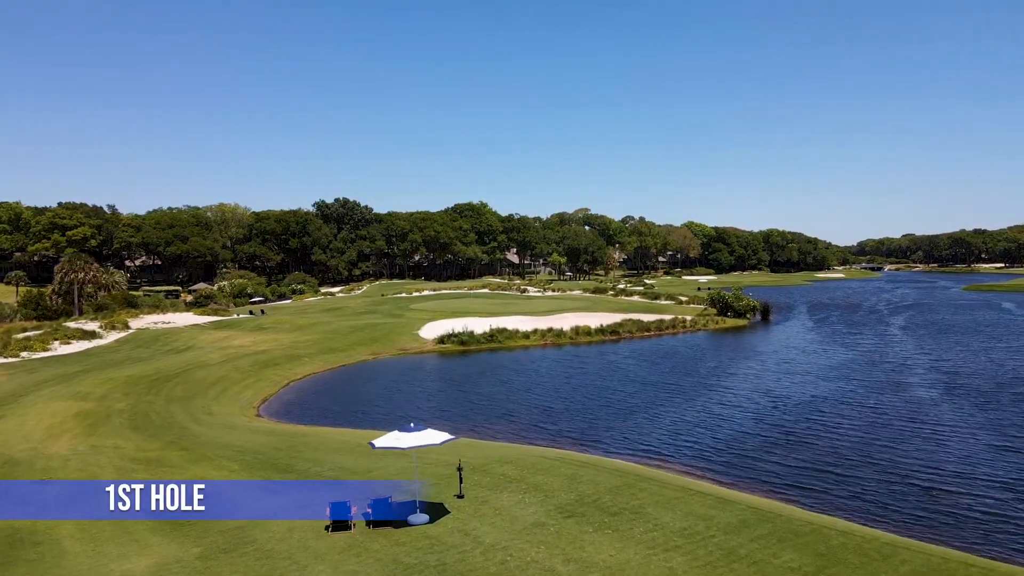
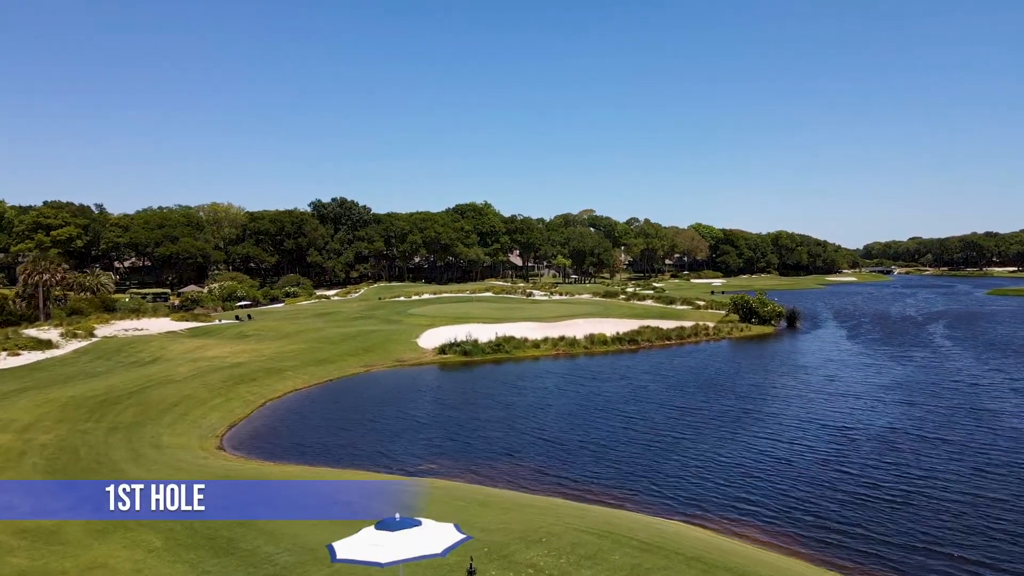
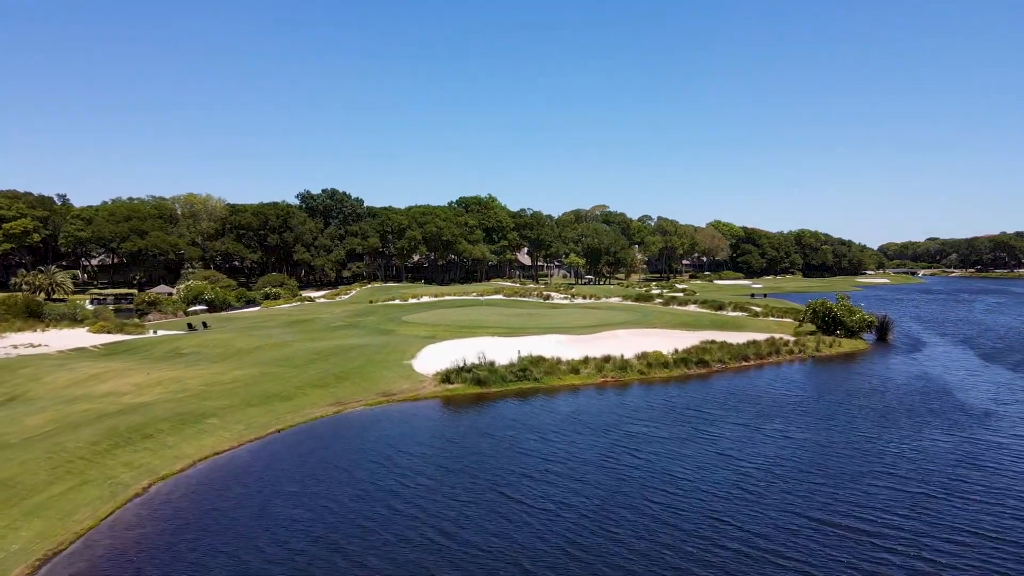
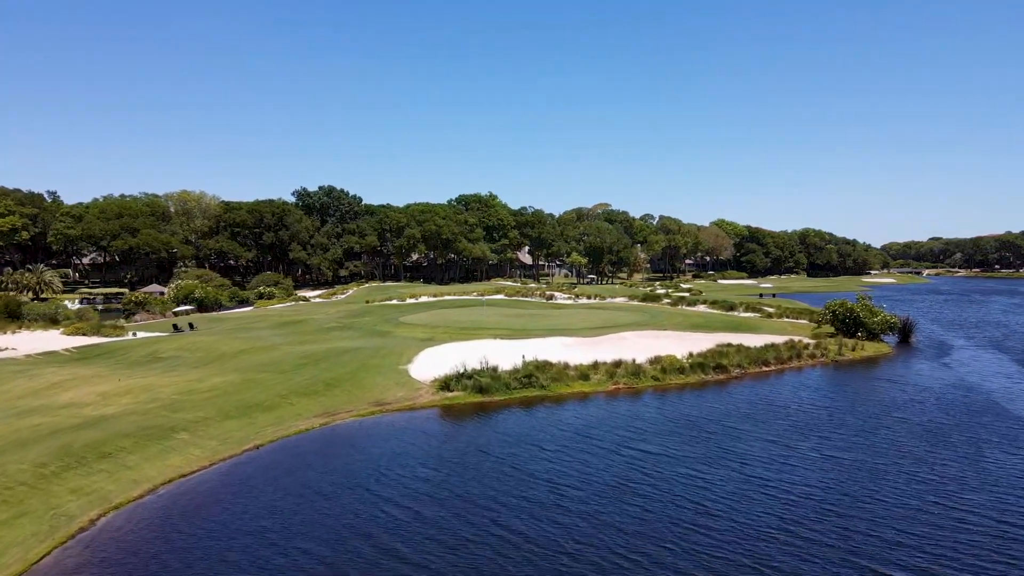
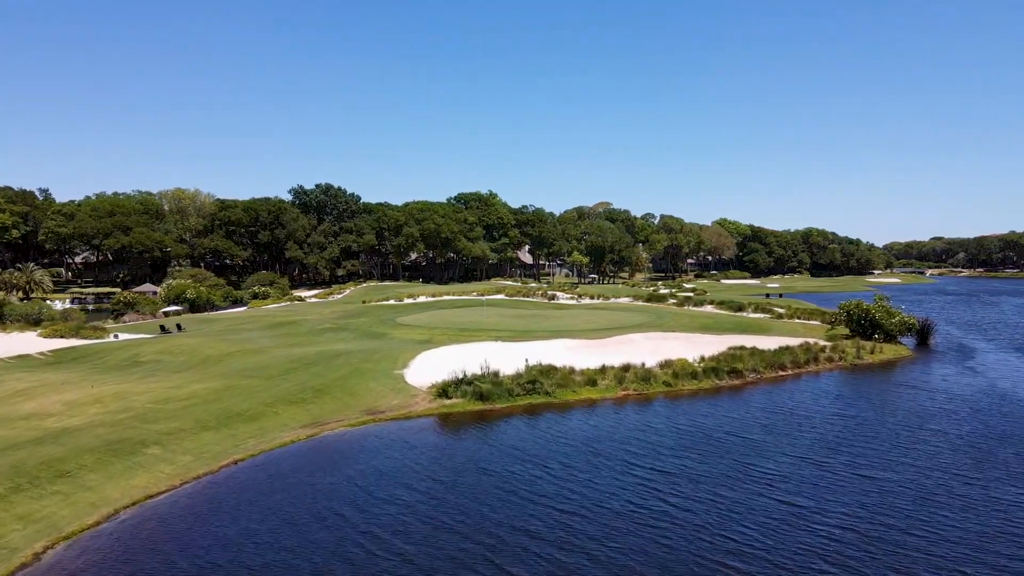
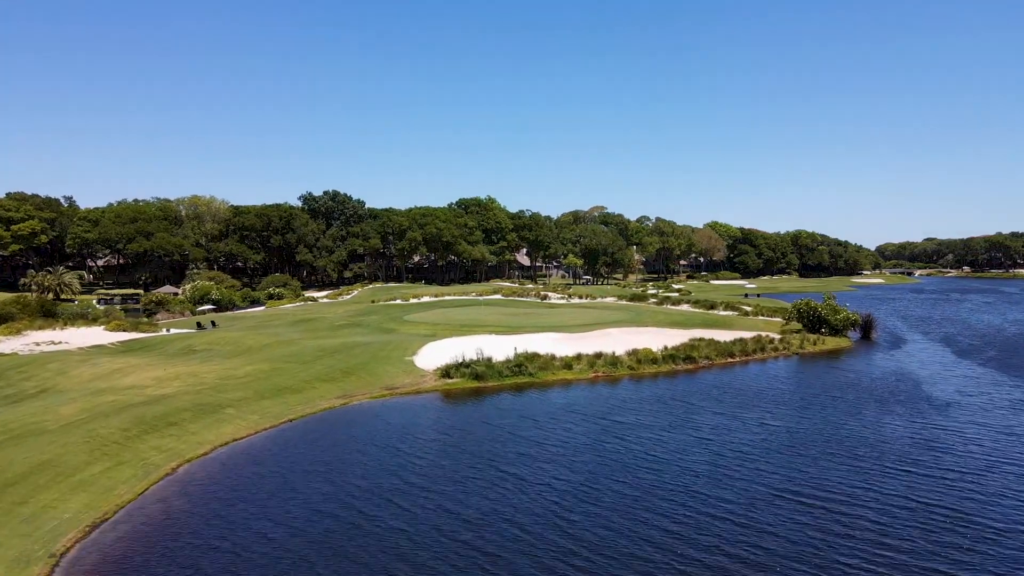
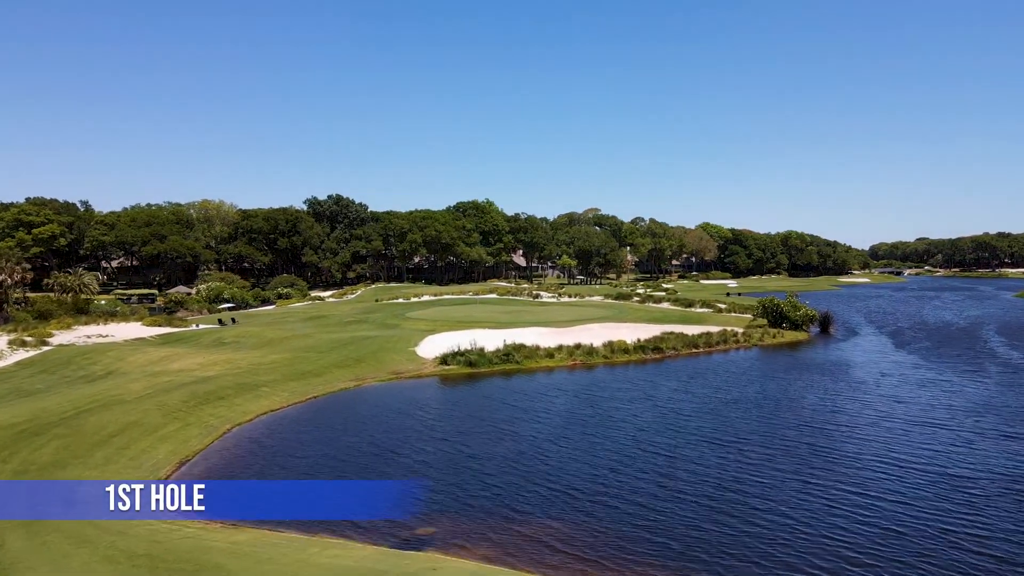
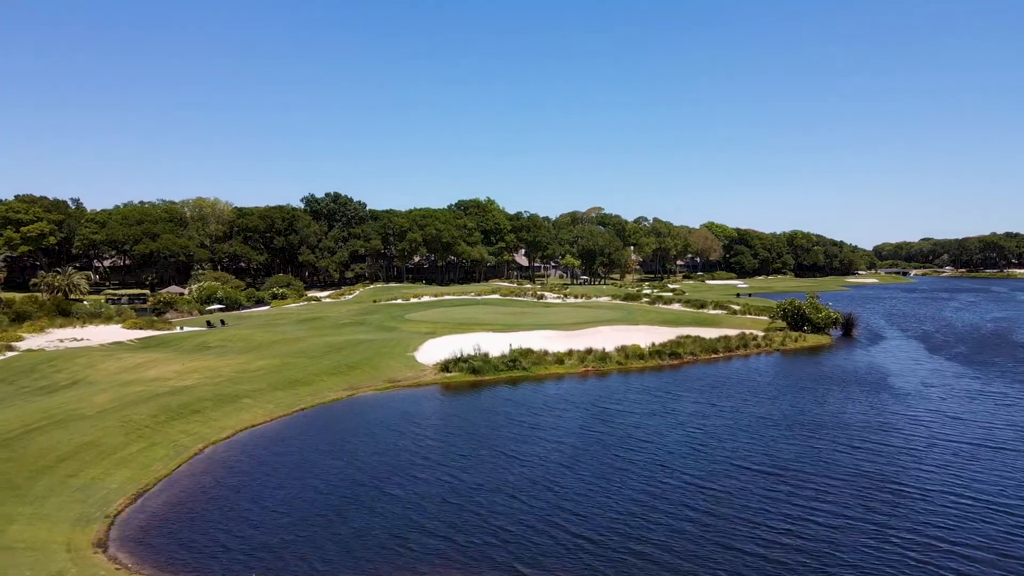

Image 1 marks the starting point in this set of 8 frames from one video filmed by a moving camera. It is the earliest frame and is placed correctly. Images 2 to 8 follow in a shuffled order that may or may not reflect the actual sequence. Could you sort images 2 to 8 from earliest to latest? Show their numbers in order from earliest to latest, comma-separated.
2, 7, 8, 6, 3, 4, 5
